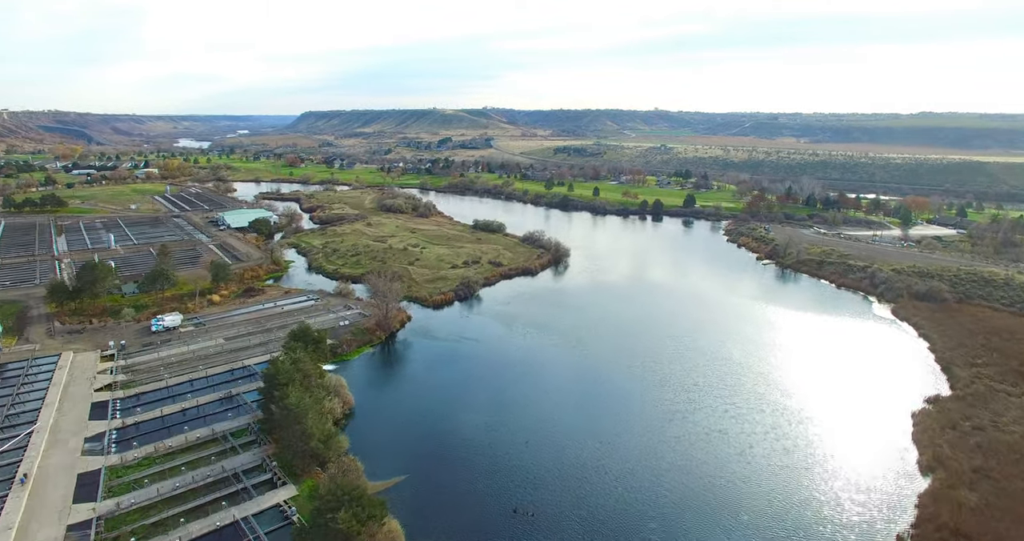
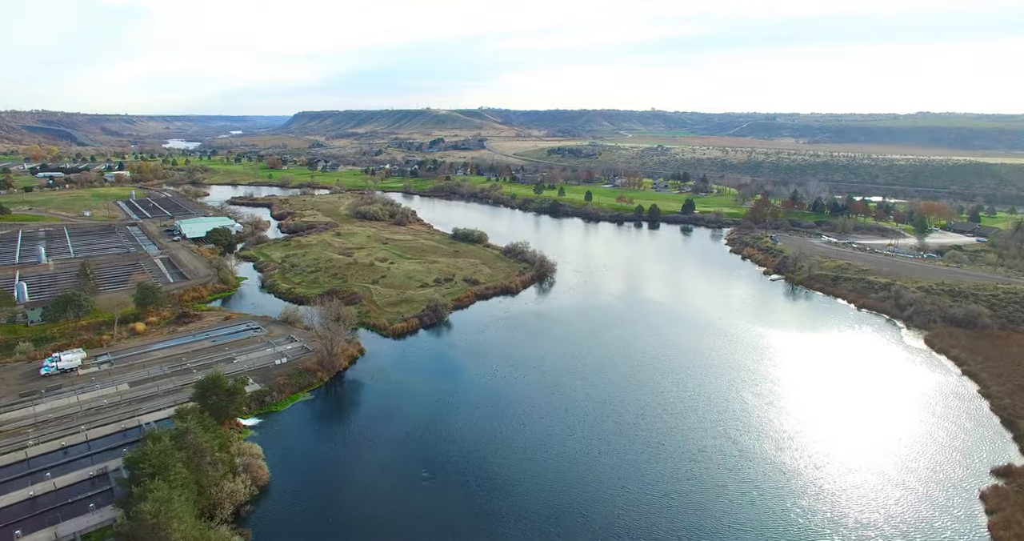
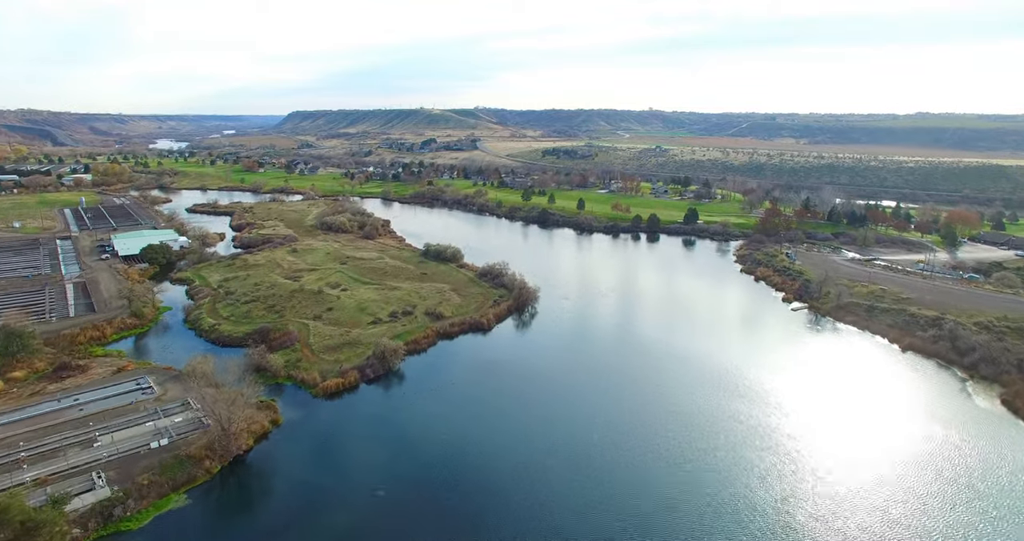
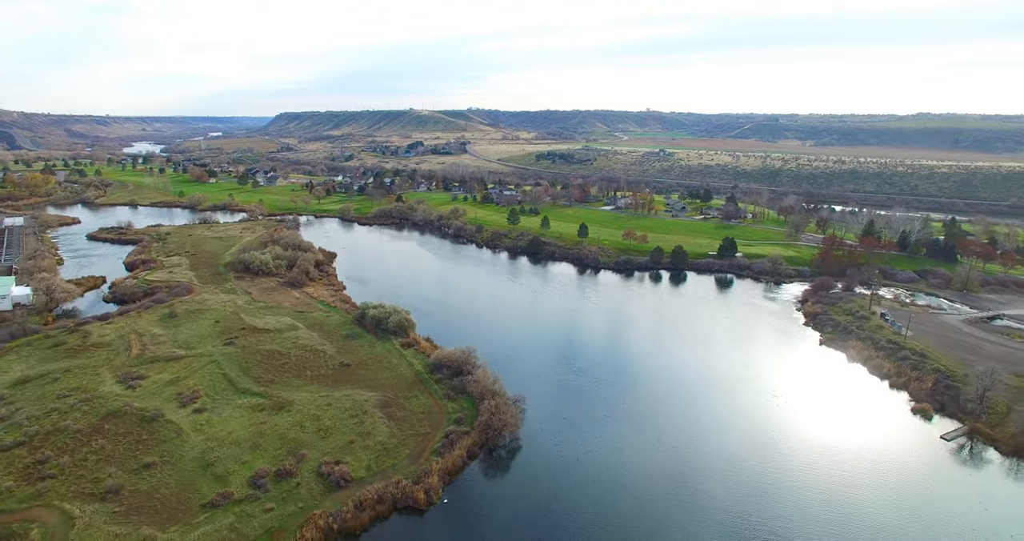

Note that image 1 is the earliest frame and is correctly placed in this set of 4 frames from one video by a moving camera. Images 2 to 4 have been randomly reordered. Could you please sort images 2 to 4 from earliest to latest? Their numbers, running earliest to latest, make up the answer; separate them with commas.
2, 3, 4
